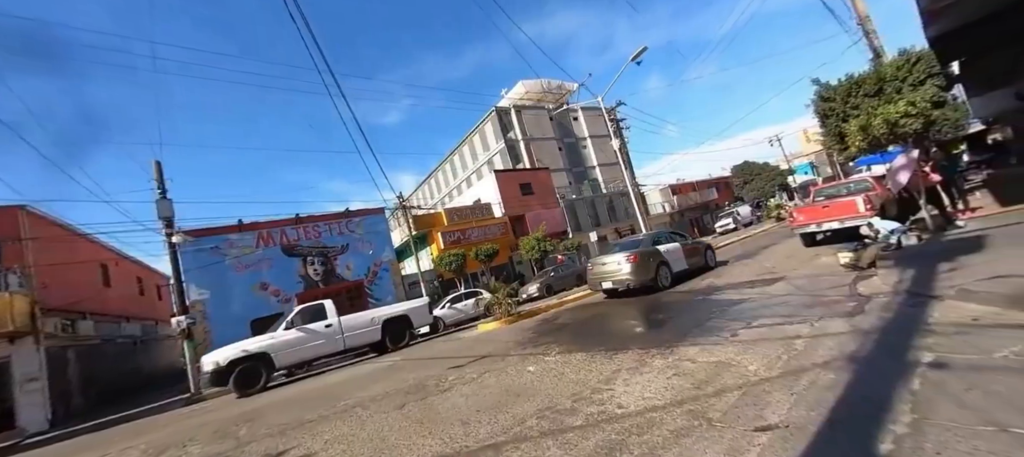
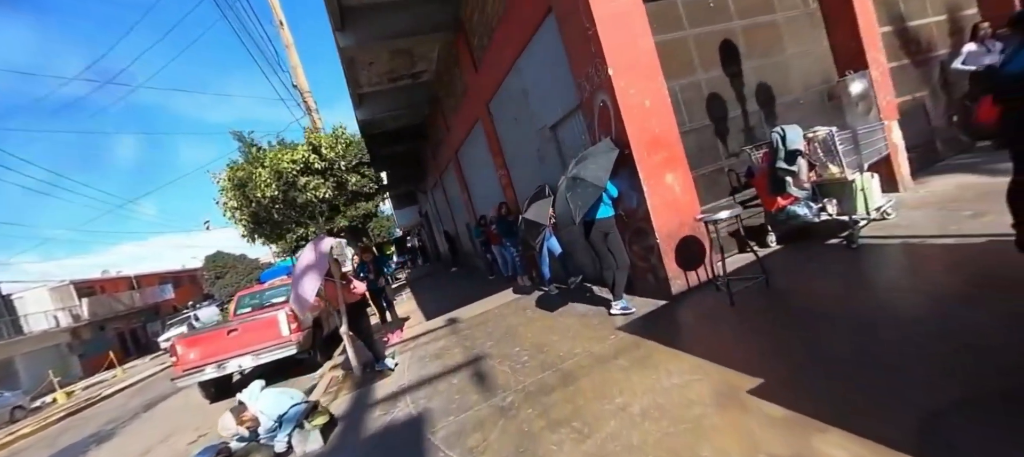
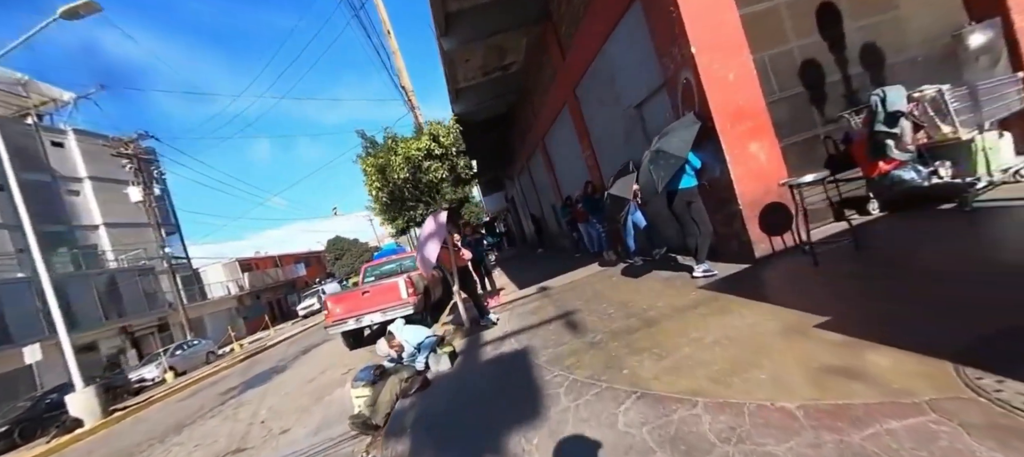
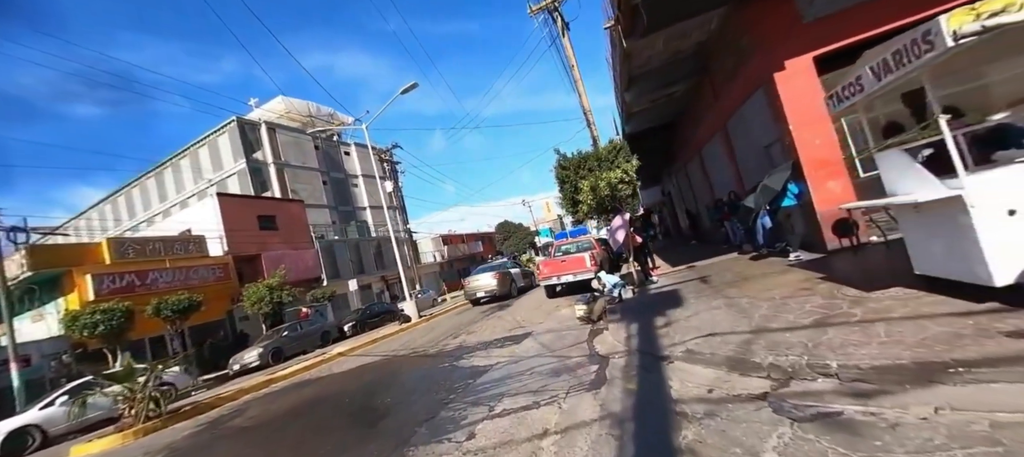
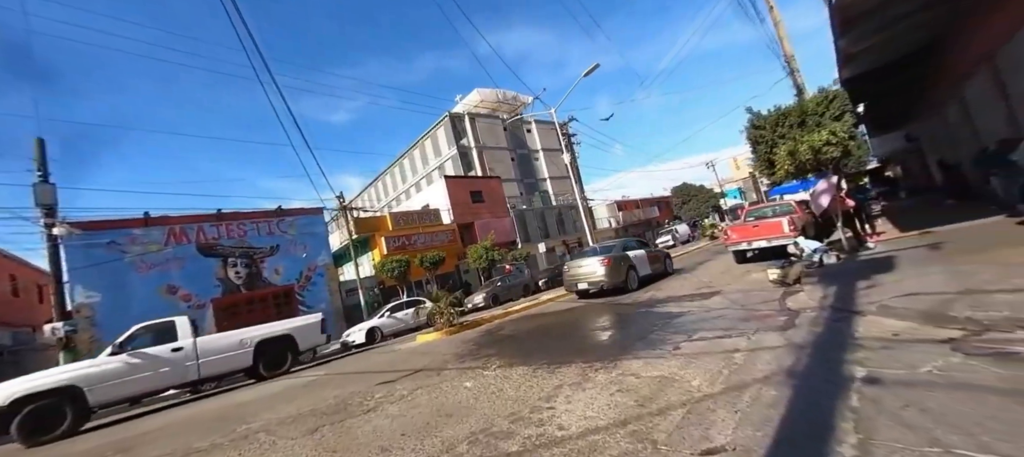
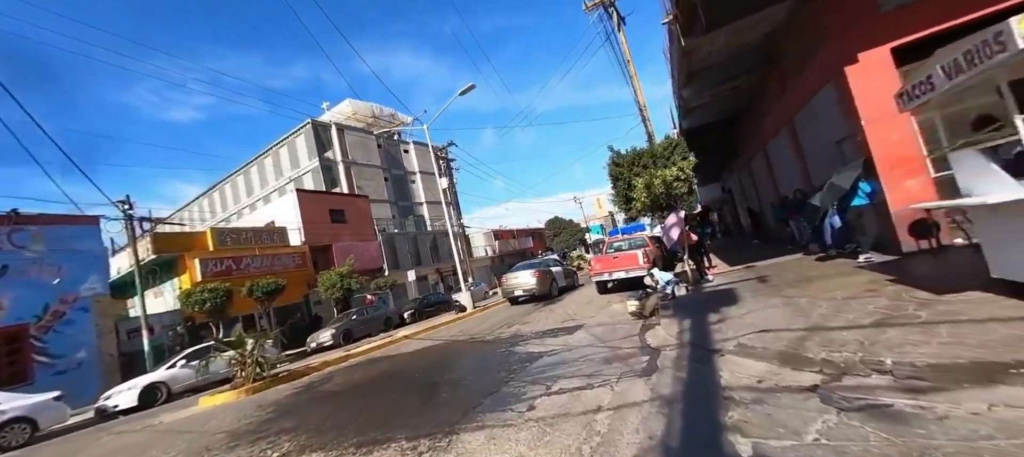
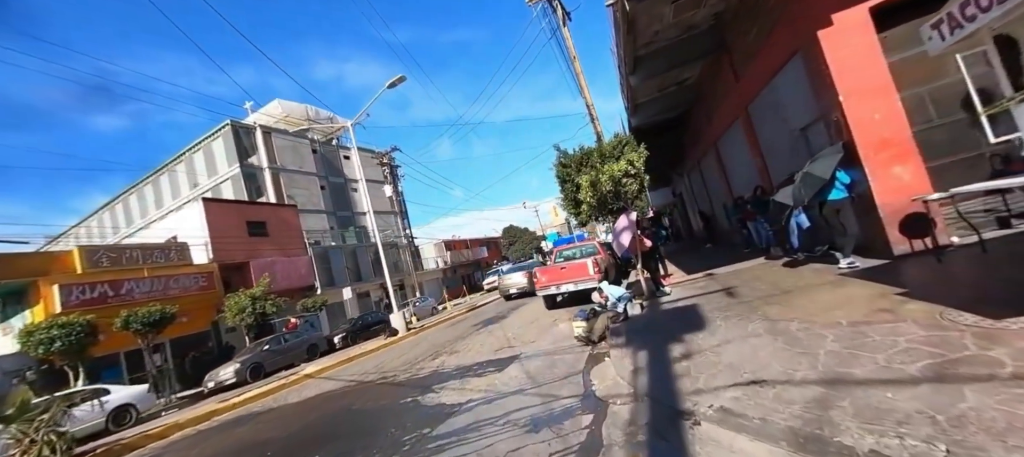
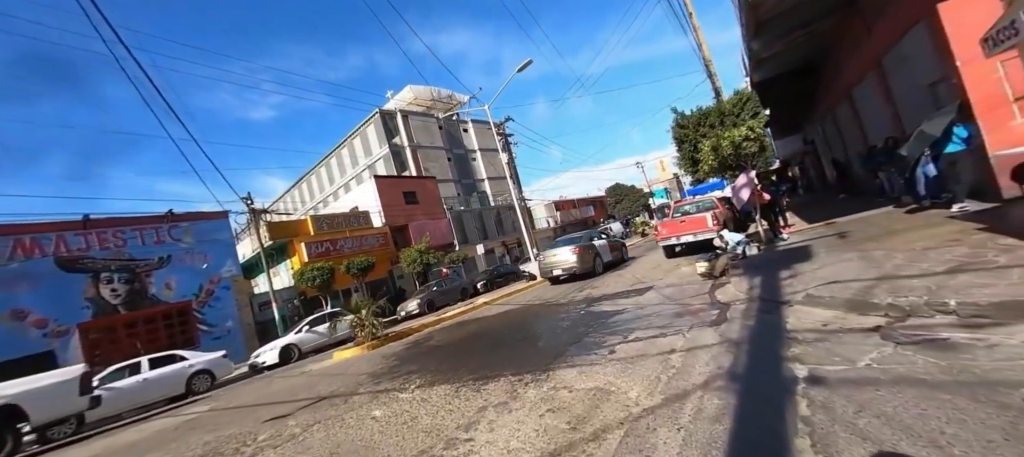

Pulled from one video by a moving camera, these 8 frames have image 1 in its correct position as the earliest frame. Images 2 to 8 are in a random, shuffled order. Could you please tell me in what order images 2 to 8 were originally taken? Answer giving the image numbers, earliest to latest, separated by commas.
5, 8, 6, 4, 7, 3, 2
